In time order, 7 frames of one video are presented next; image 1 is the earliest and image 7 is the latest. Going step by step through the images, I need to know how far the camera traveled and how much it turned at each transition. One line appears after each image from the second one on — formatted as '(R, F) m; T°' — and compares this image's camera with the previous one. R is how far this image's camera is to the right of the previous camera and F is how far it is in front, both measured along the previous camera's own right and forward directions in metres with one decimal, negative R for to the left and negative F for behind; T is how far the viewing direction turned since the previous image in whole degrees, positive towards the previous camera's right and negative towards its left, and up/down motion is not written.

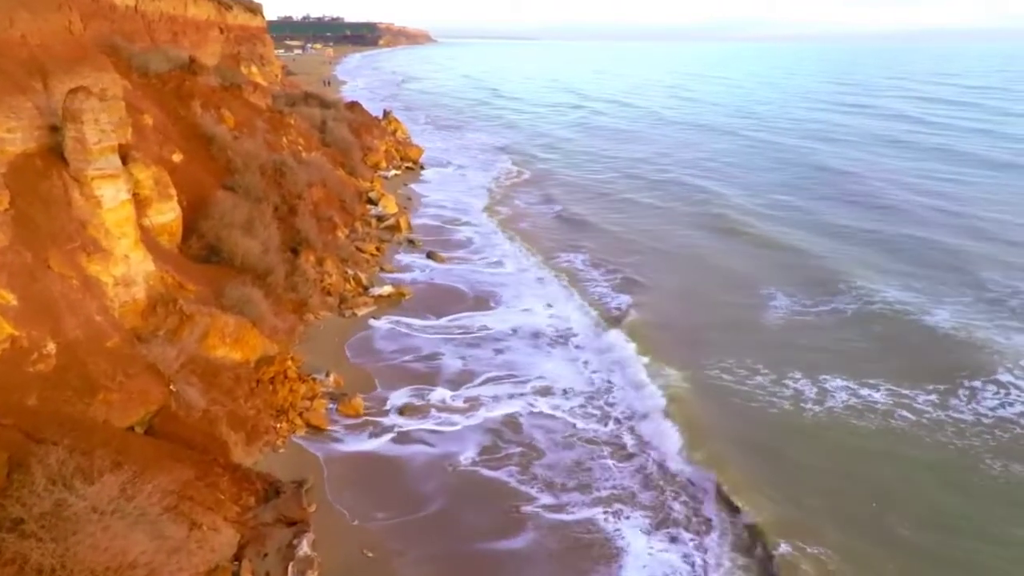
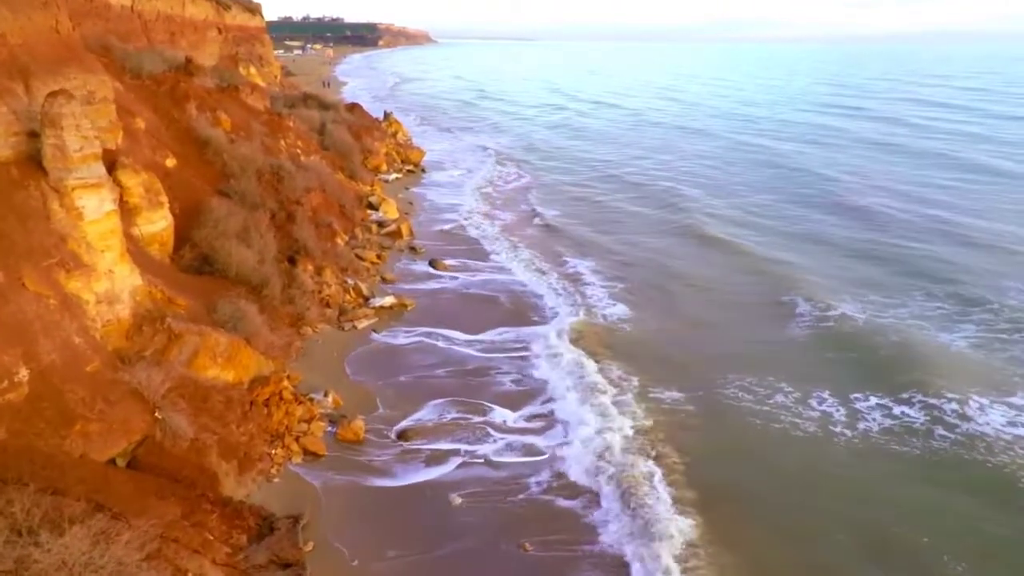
(-0.1, +0.6) m; 0°
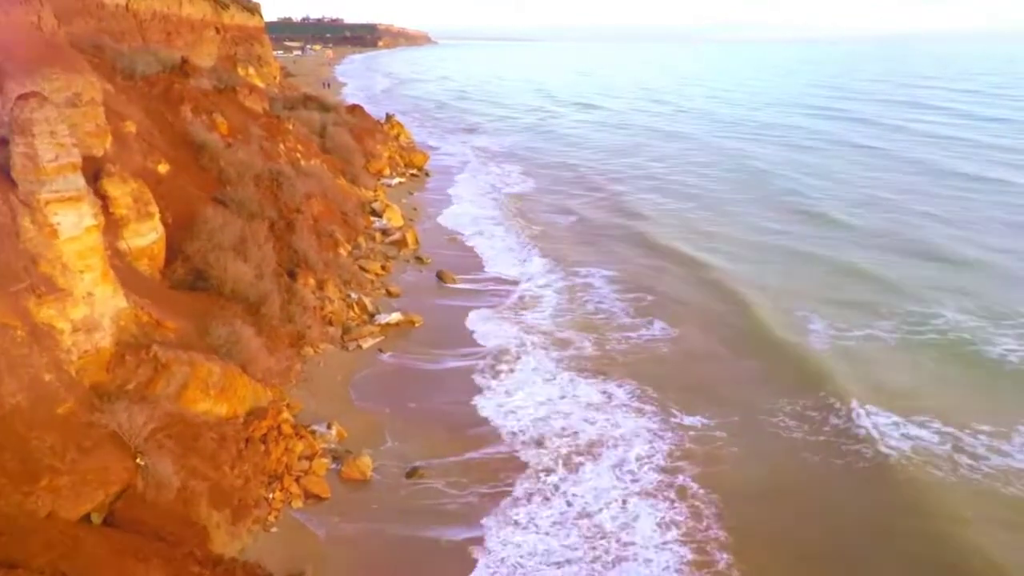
(-0.3, +0.9) m; 0°
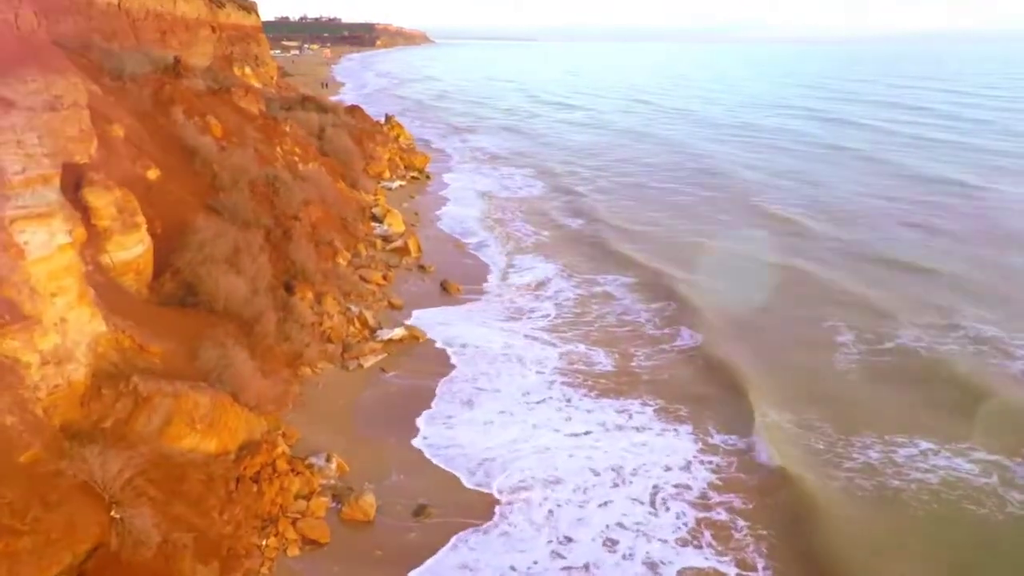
(-0.2, +0.8) m; 0°
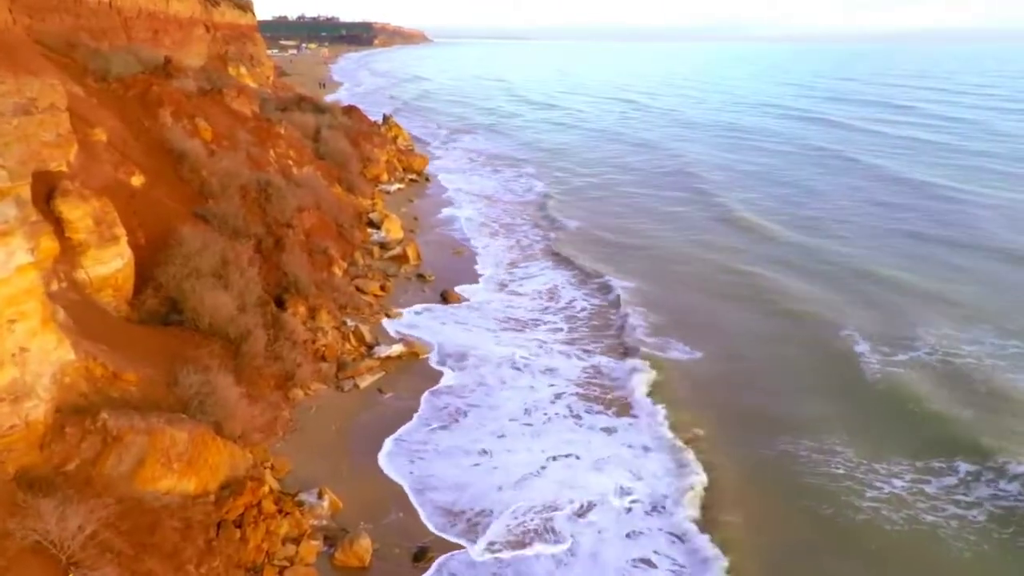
(-0.1, +0.7) m; 0°
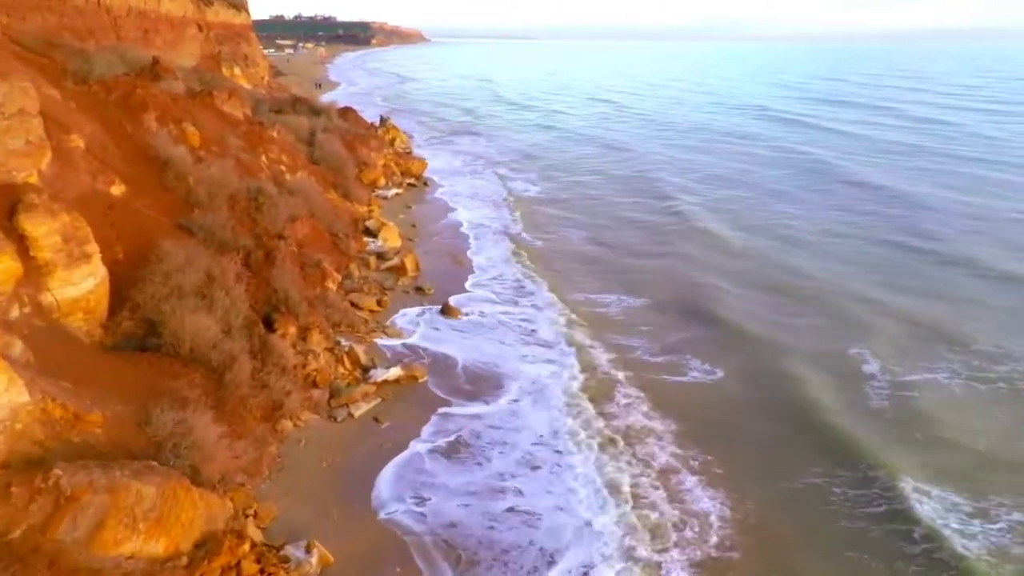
(-0.1, +0.8) m; 0°
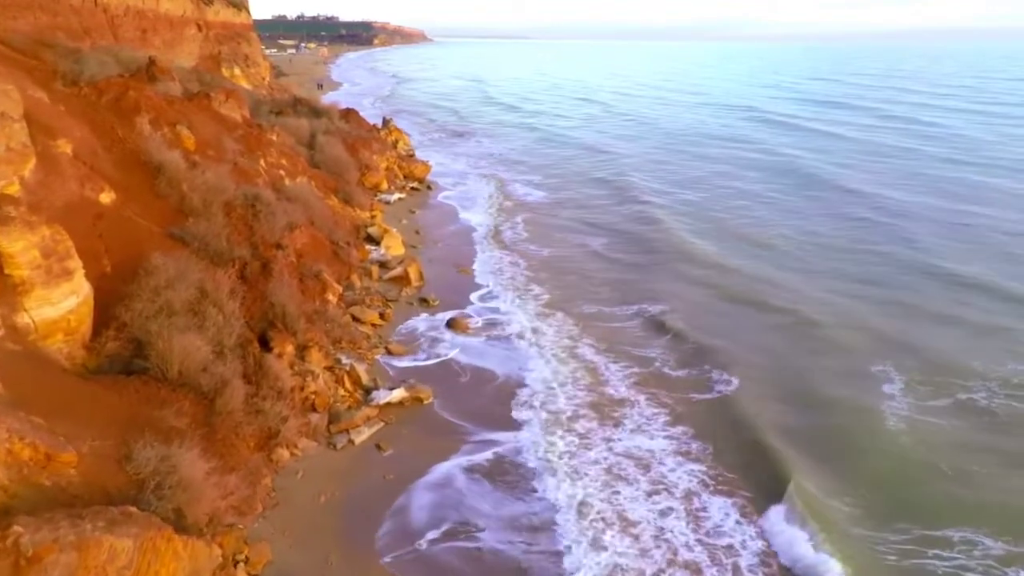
(-0.1, +0.7) m; 0°
